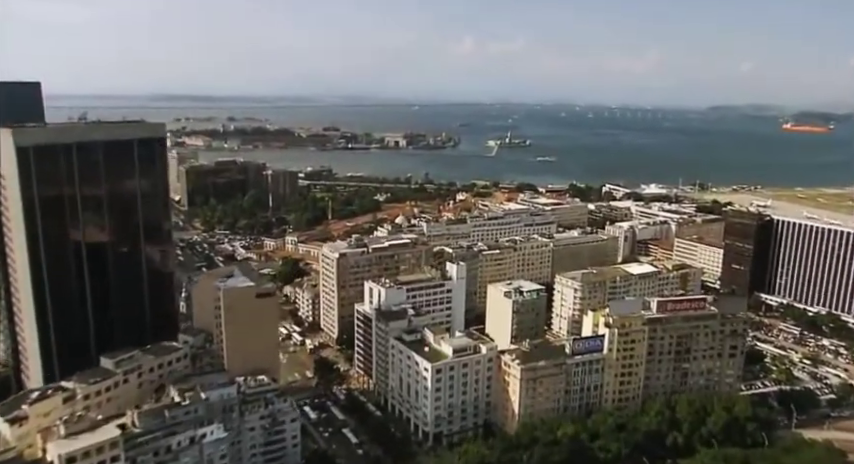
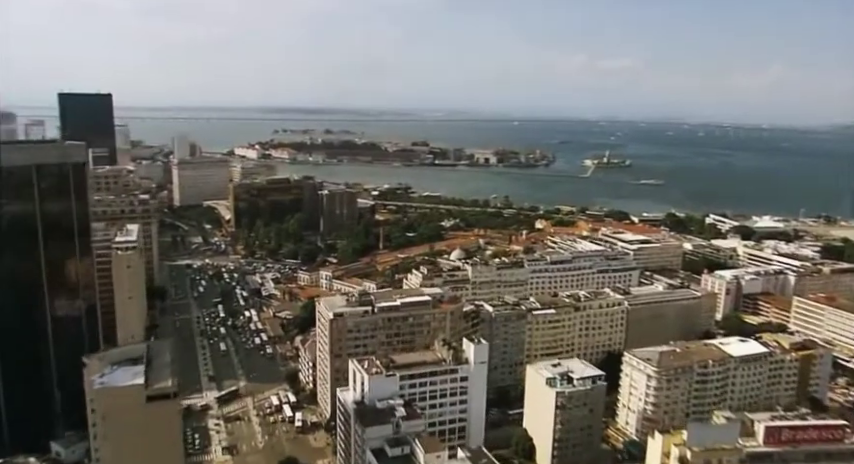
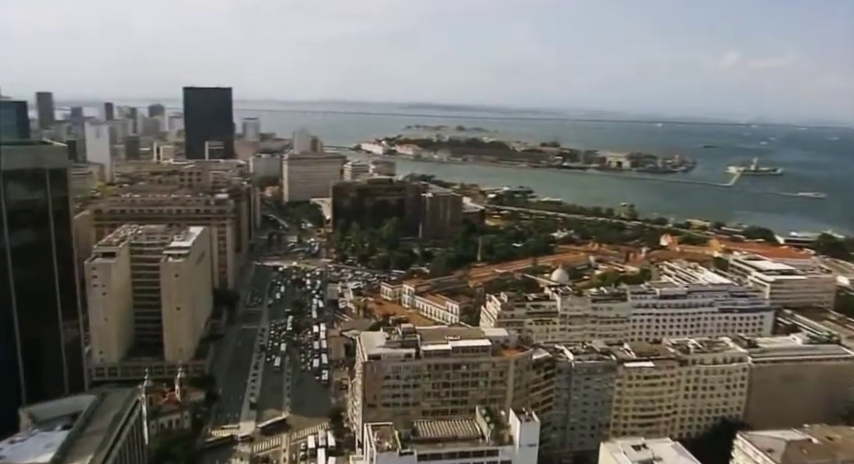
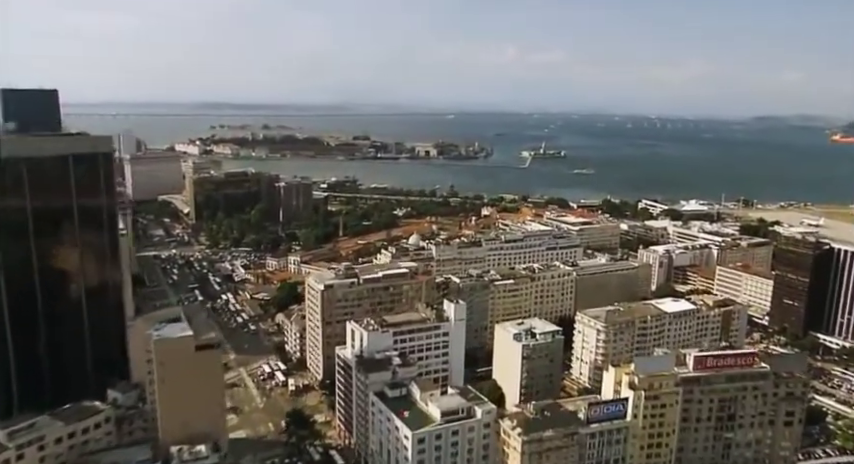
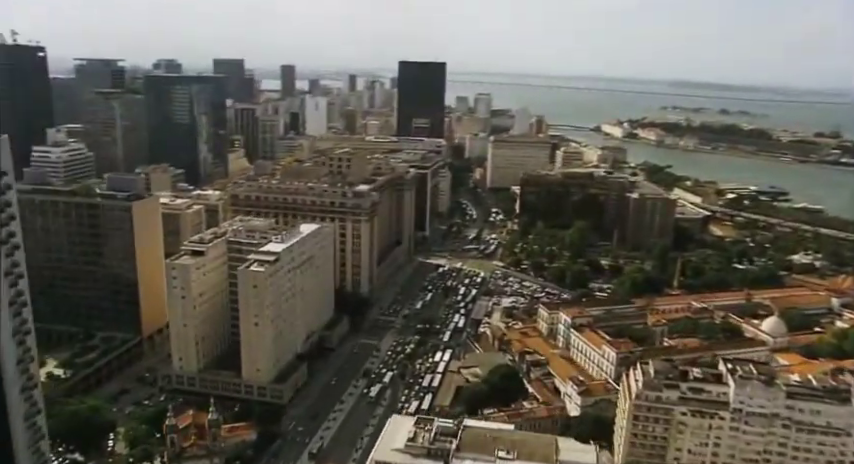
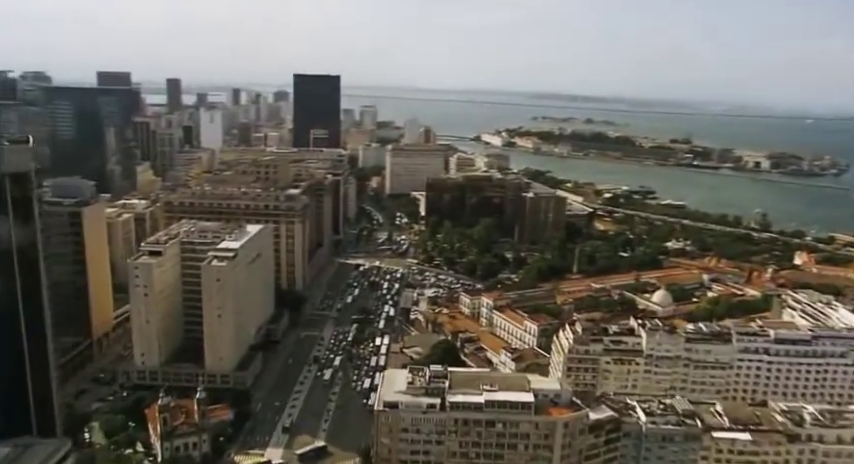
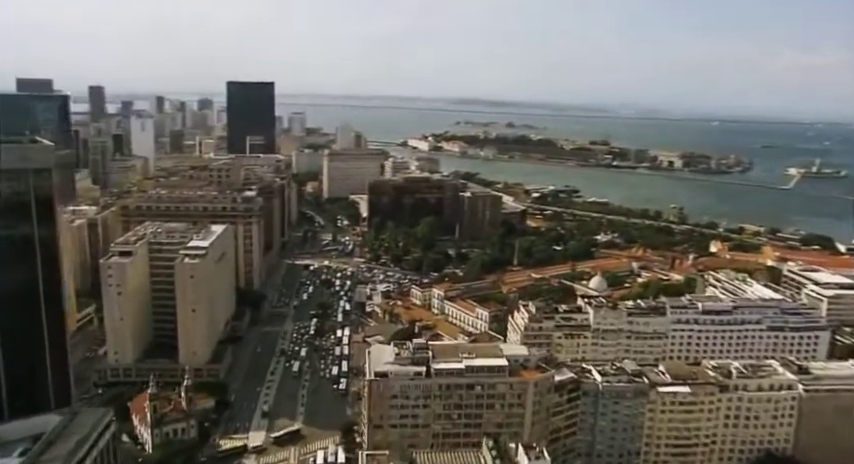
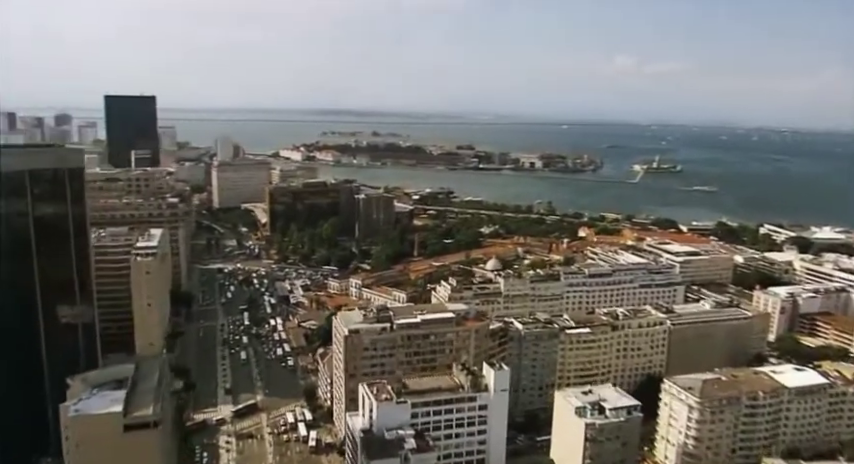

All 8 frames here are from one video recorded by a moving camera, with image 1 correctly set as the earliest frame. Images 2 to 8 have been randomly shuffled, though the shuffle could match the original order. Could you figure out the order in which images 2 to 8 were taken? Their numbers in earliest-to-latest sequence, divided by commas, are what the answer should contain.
4, 2, 8, 3, 7, 6, 5
